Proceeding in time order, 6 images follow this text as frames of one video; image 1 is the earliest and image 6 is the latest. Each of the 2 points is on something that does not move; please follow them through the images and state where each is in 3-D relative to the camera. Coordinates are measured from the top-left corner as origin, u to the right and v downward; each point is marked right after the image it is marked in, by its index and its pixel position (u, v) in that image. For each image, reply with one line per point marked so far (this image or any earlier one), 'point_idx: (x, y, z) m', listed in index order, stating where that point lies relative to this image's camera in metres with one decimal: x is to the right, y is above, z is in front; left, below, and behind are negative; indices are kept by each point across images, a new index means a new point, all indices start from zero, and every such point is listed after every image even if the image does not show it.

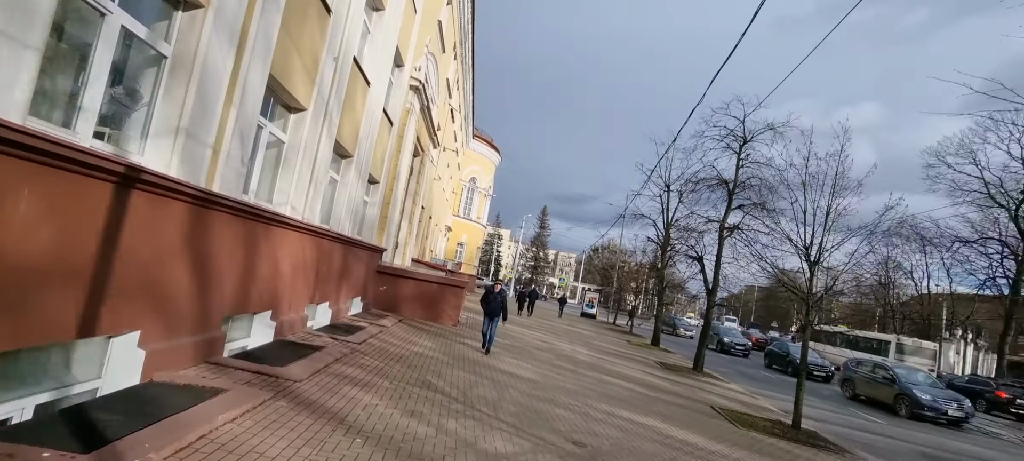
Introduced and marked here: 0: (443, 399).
0: (-1.0, -2.4, +7.1) m
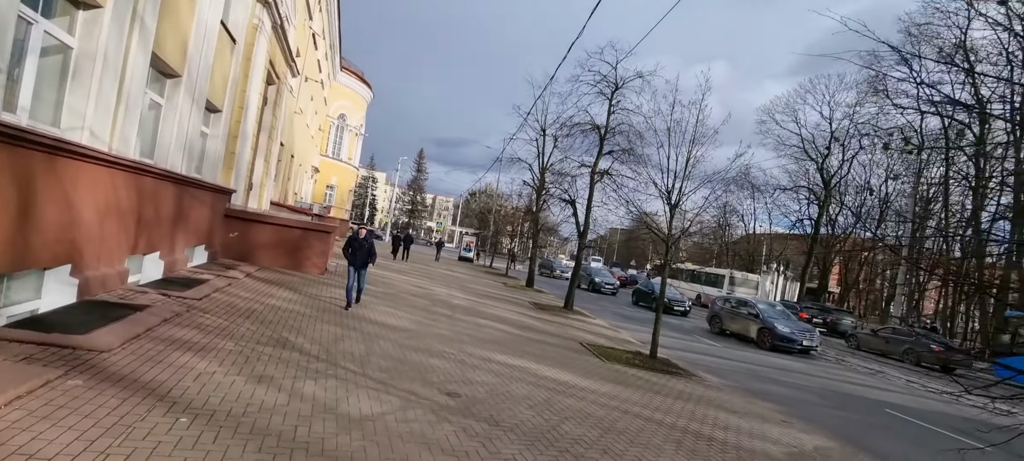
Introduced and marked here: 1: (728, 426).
0: (-2.6, -1.6, +6.3) m
1: (+3.1, -2.8, +7.1) m
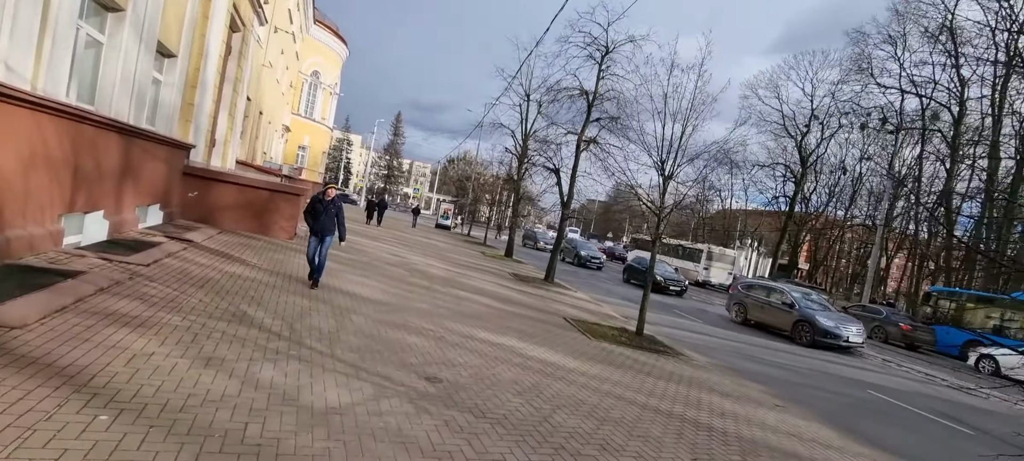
0: (-2.8, -1.2, +5.5) m
1: (+2.9, -2.5, +6.7) m
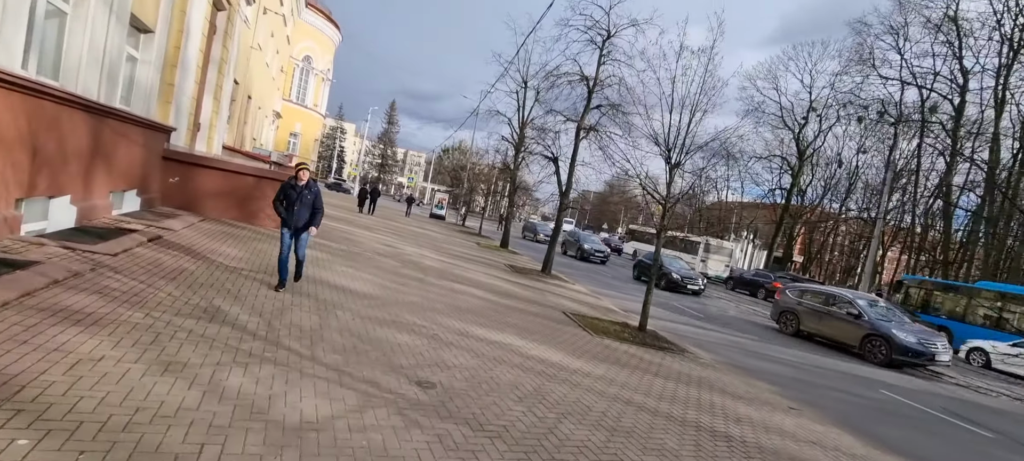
0: (-2.8, -1.0, +5.0) m
1: (+2.9, -2.3, +6.3) m
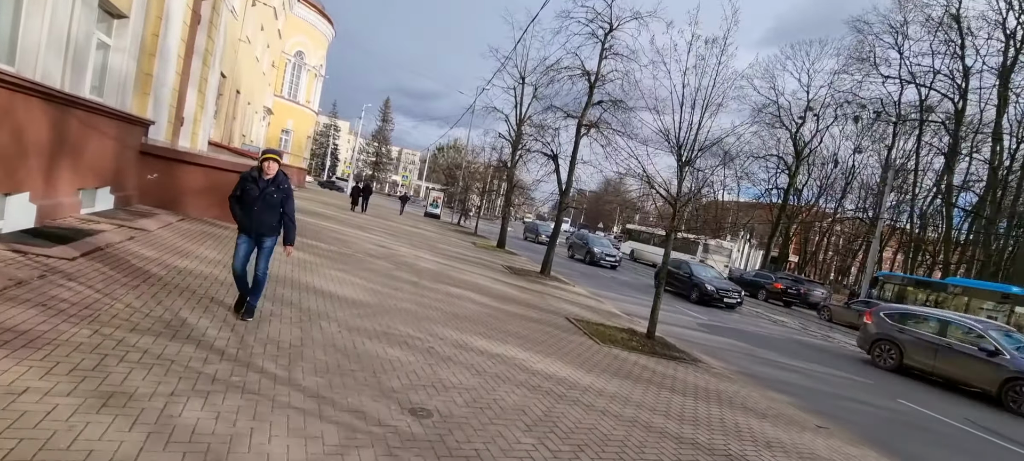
0: (-2.7, -1.1, +4.3) m
1: (+2.9, -2.4, +5.6) m
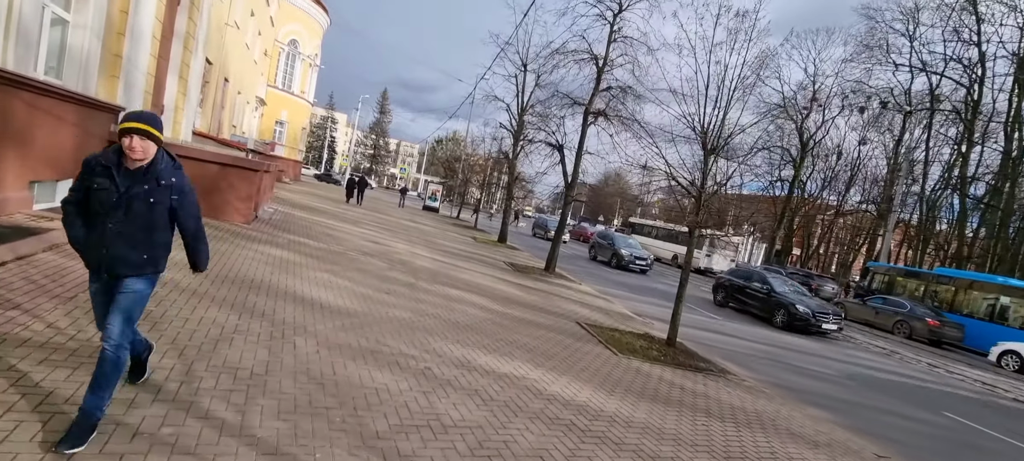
0: (-2.6, -1.1, +3.3) m
1: (+3.0, -2.4, +4.7) m
